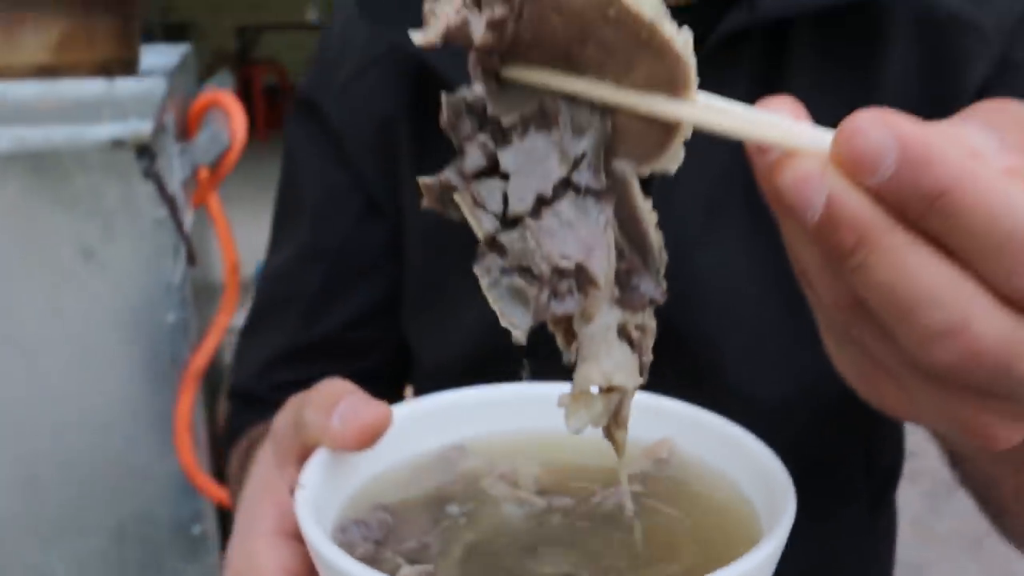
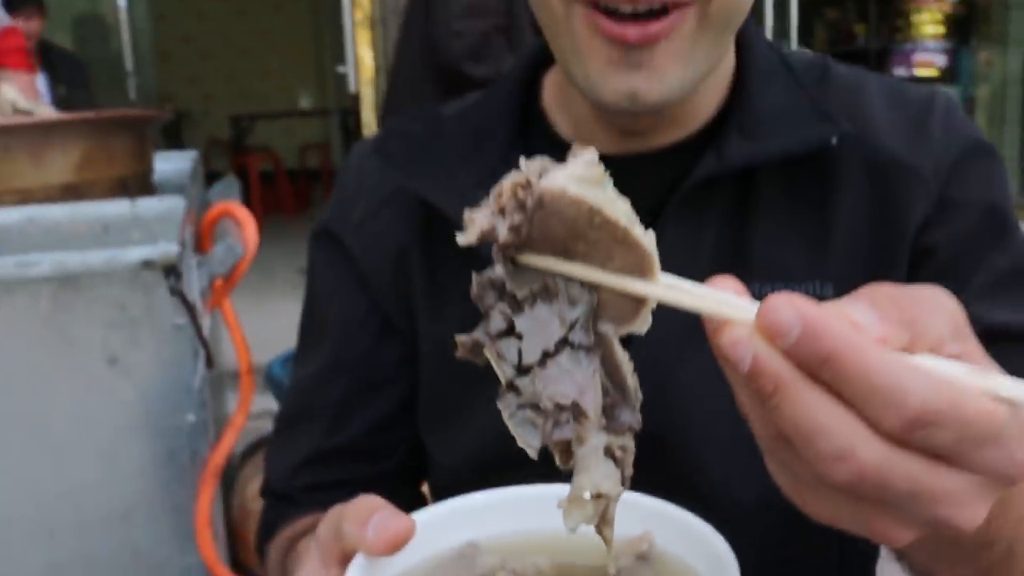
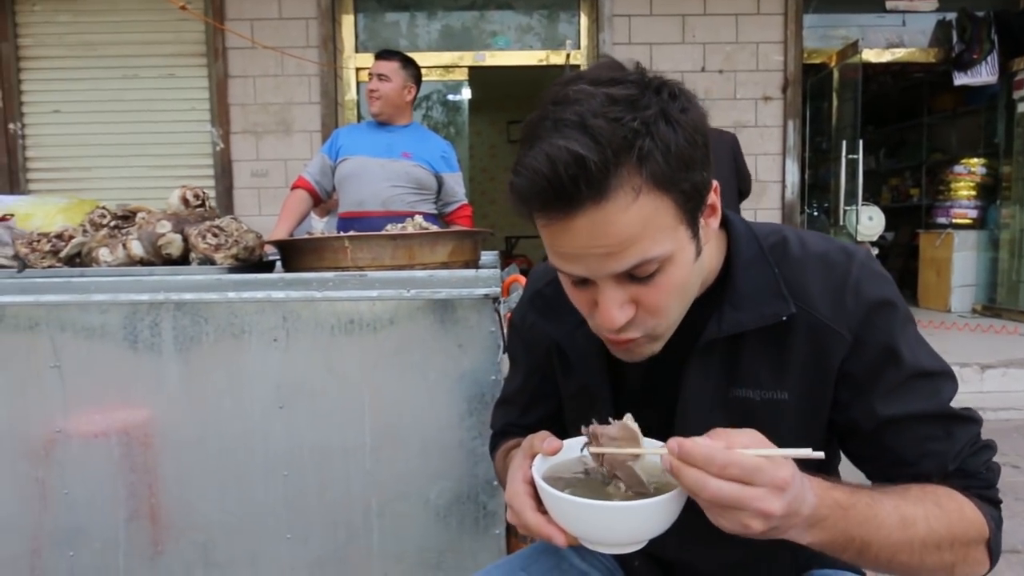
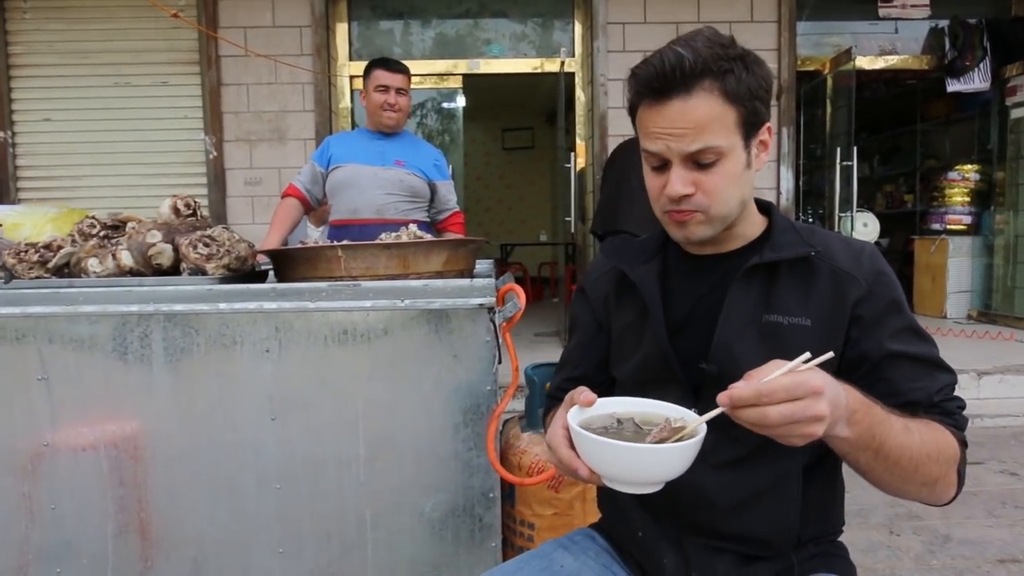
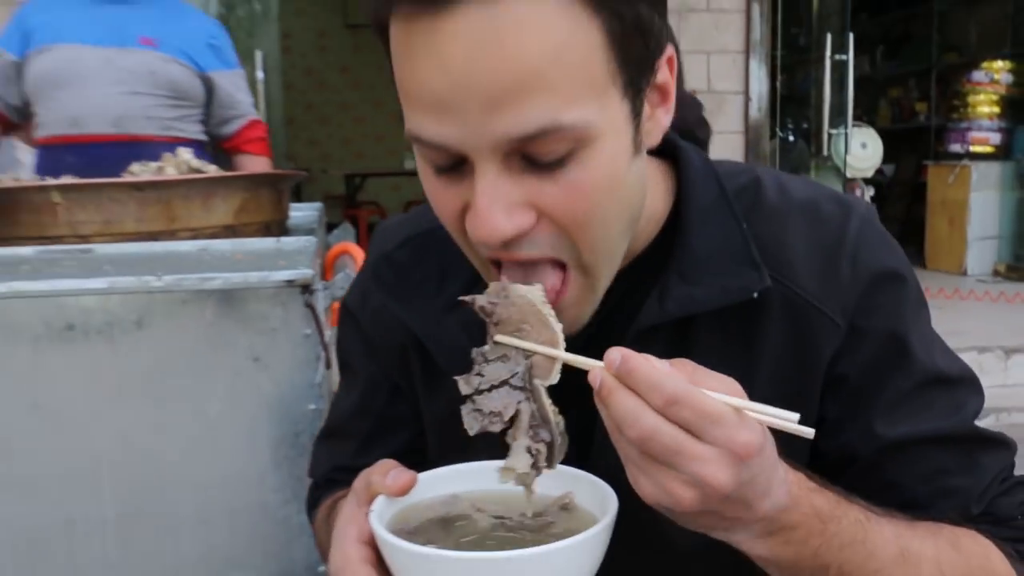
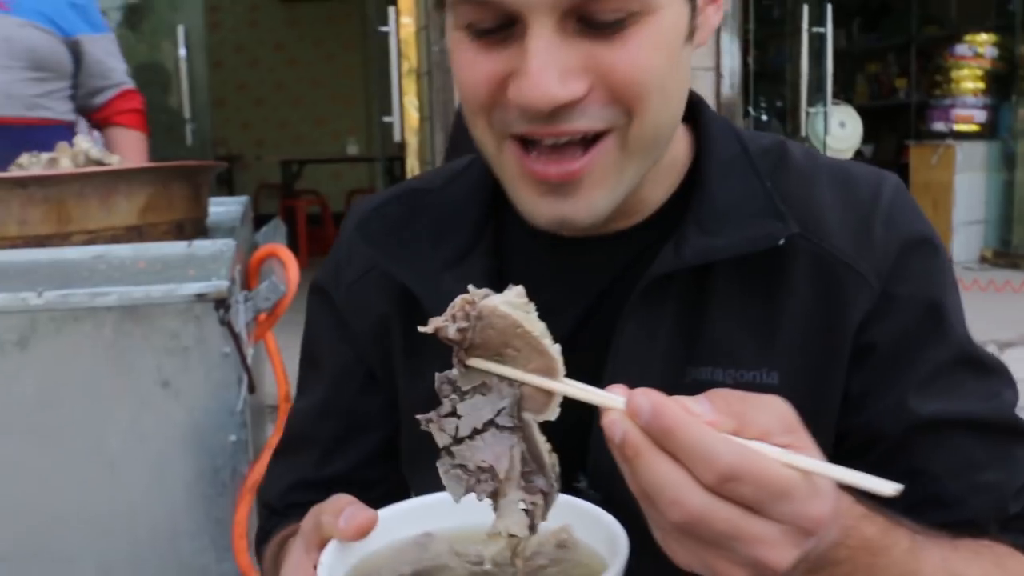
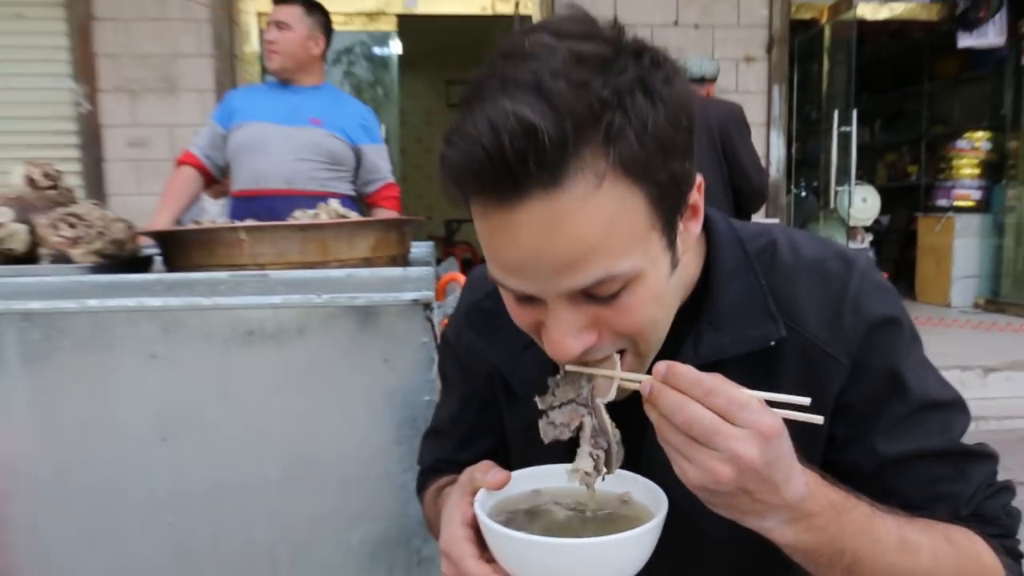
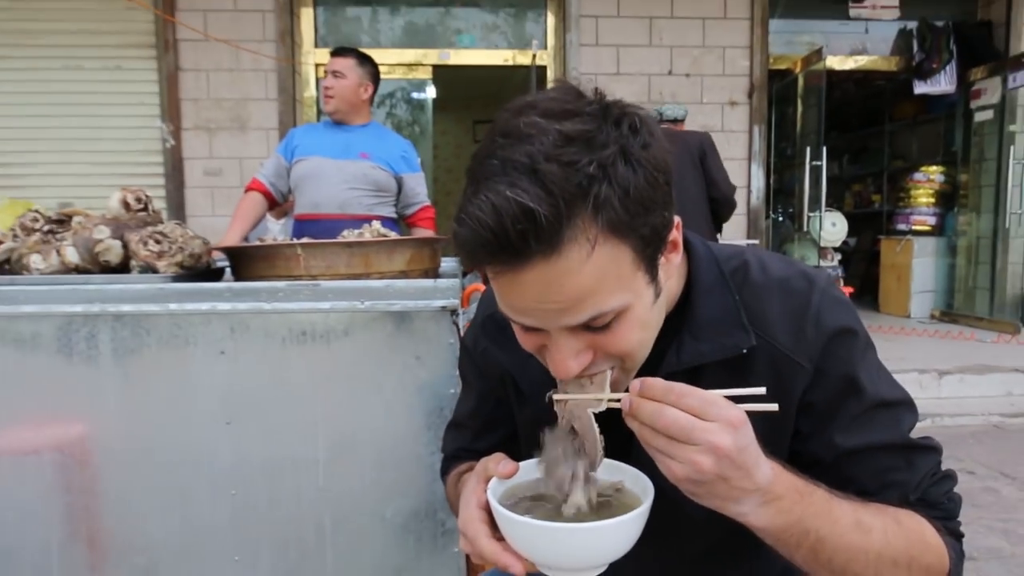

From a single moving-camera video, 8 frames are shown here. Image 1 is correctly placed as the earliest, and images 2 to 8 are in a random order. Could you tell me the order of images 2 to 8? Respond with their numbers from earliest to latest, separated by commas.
2, 6, 5, 7, 8, 3, 4
